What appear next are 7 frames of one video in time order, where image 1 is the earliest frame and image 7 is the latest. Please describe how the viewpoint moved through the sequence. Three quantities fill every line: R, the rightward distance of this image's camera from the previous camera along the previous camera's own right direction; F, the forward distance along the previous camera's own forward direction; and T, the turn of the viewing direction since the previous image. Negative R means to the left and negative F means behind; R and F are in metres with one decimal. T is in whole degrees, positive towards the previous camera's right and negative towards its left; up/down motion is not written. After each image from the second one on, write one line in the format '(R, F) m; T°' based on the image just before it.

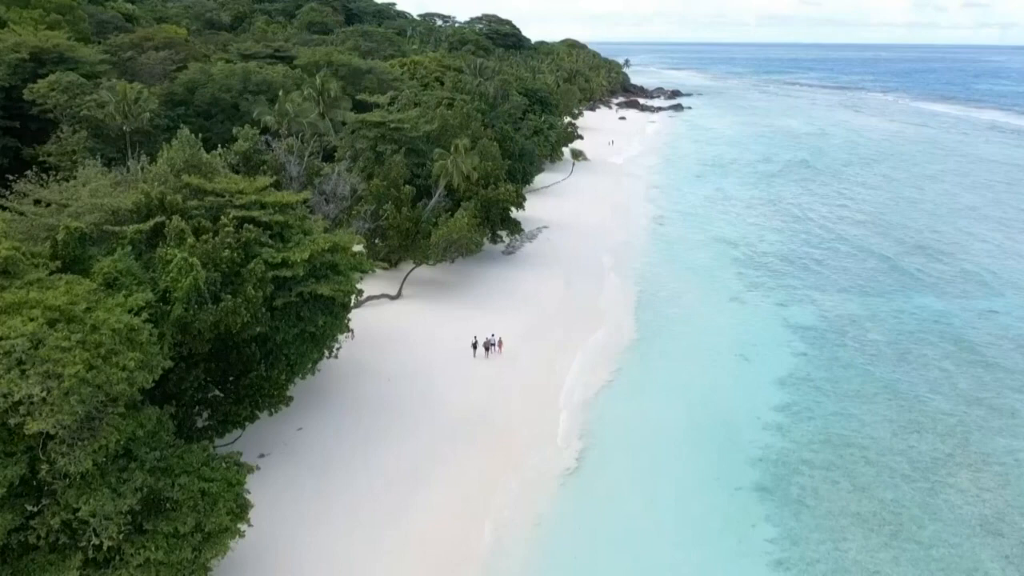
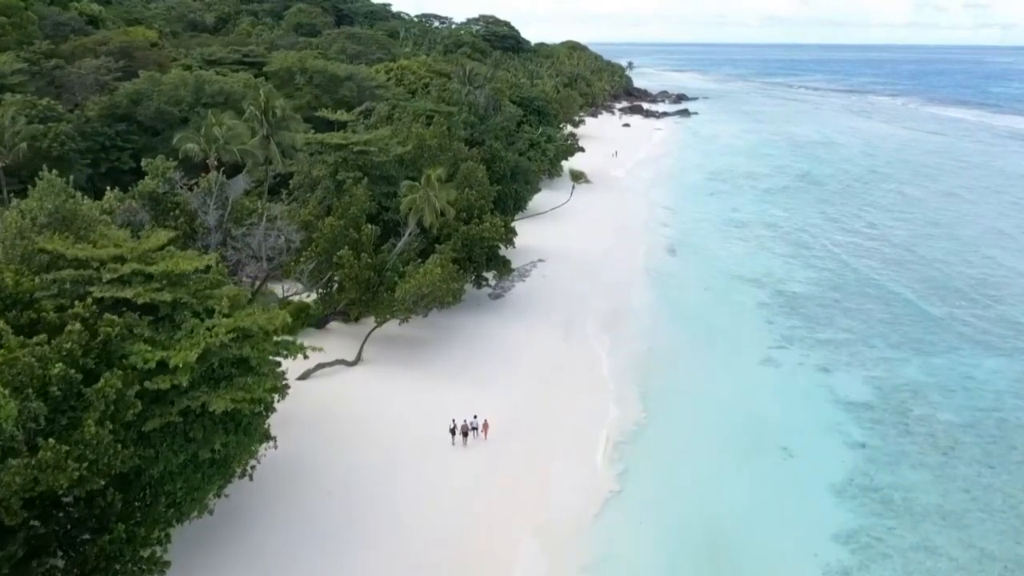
(+0.4, +4.5) m; 0°
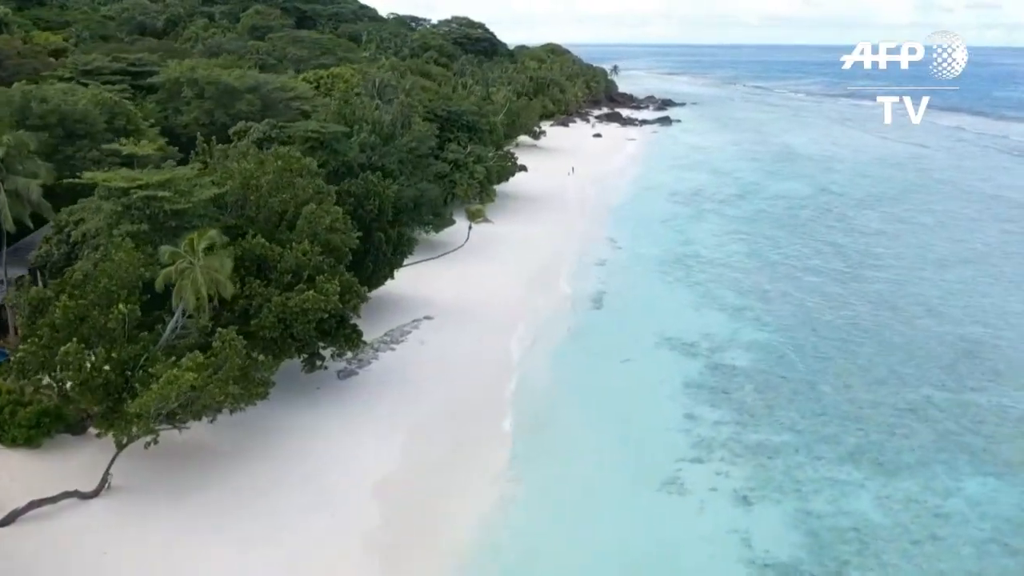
(+3.4, +5.6) m; 0°
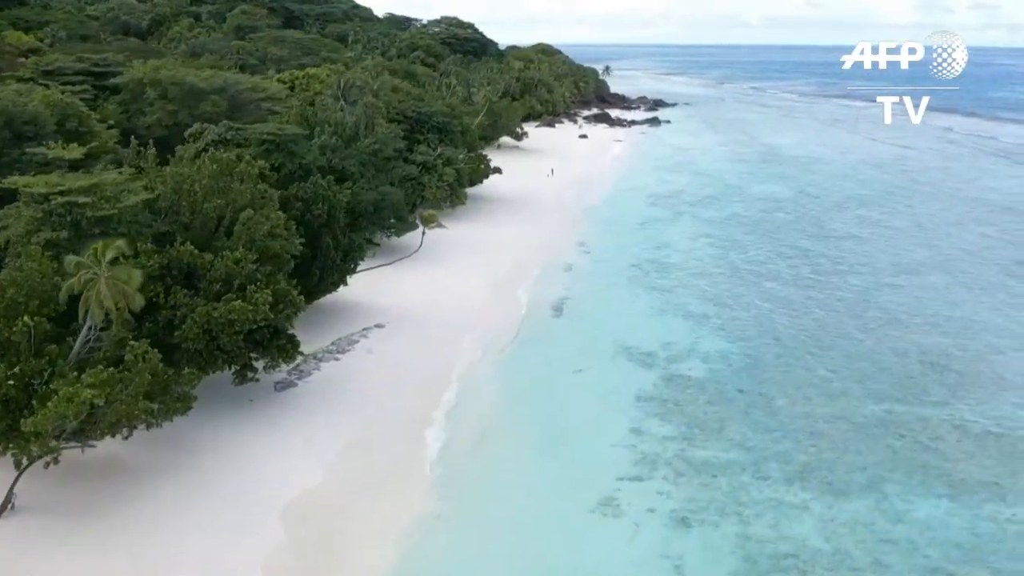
(+1.2, +0.8) m; 0°
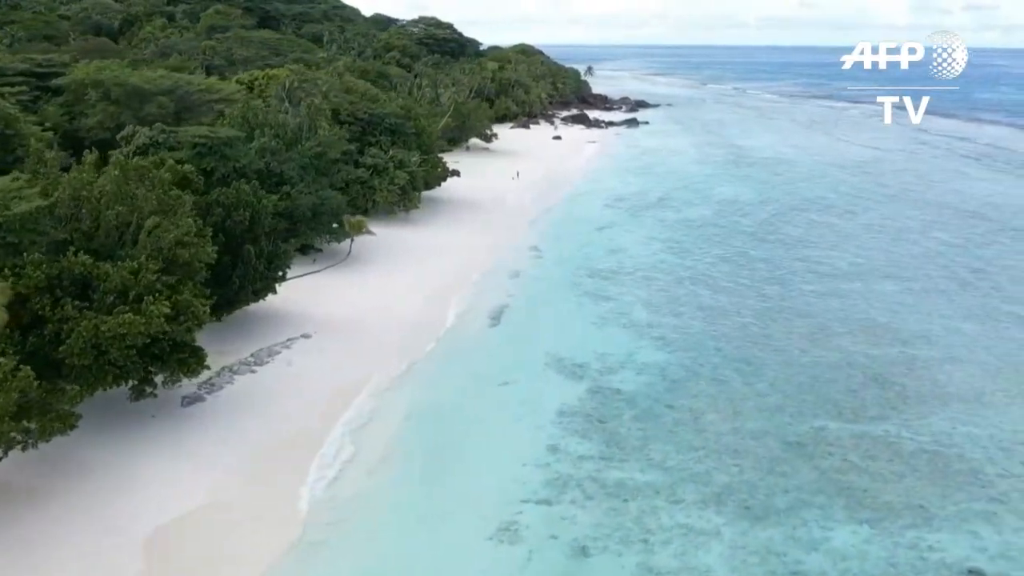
(+1.6, +0.9) m; 0°
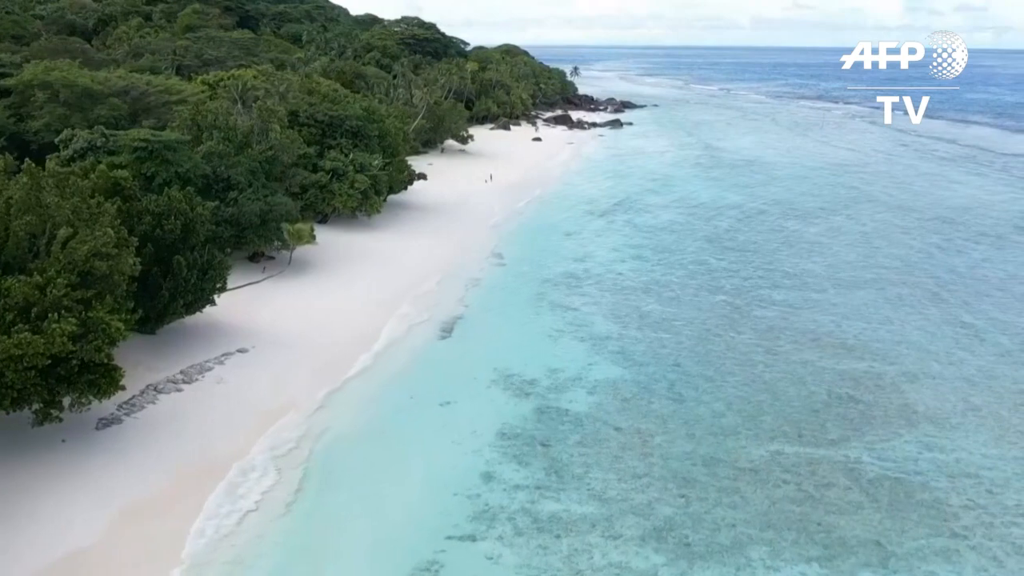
(+1.1, +1.2) m; 0°
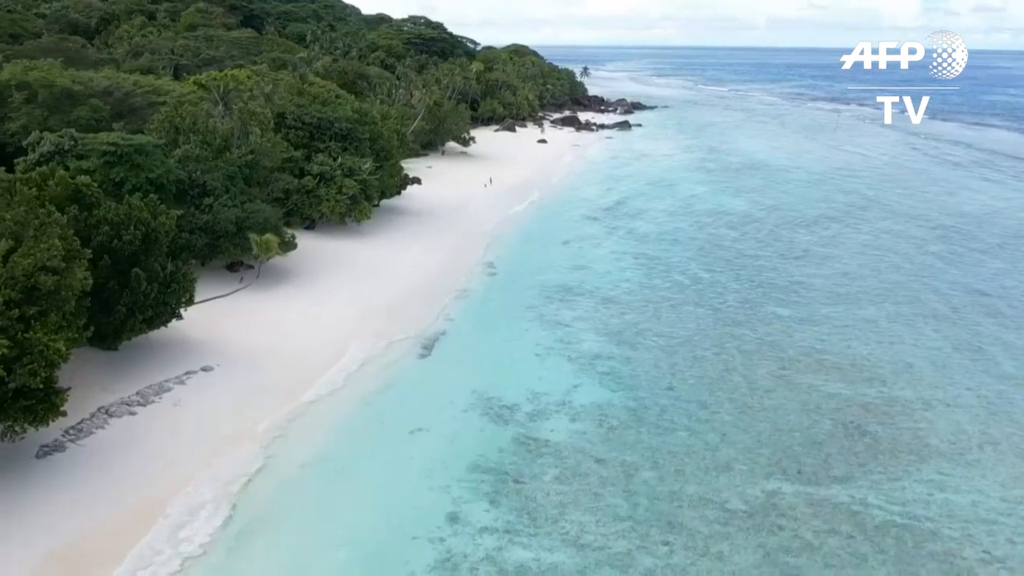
(+0.7, +1.4) m; -1°
